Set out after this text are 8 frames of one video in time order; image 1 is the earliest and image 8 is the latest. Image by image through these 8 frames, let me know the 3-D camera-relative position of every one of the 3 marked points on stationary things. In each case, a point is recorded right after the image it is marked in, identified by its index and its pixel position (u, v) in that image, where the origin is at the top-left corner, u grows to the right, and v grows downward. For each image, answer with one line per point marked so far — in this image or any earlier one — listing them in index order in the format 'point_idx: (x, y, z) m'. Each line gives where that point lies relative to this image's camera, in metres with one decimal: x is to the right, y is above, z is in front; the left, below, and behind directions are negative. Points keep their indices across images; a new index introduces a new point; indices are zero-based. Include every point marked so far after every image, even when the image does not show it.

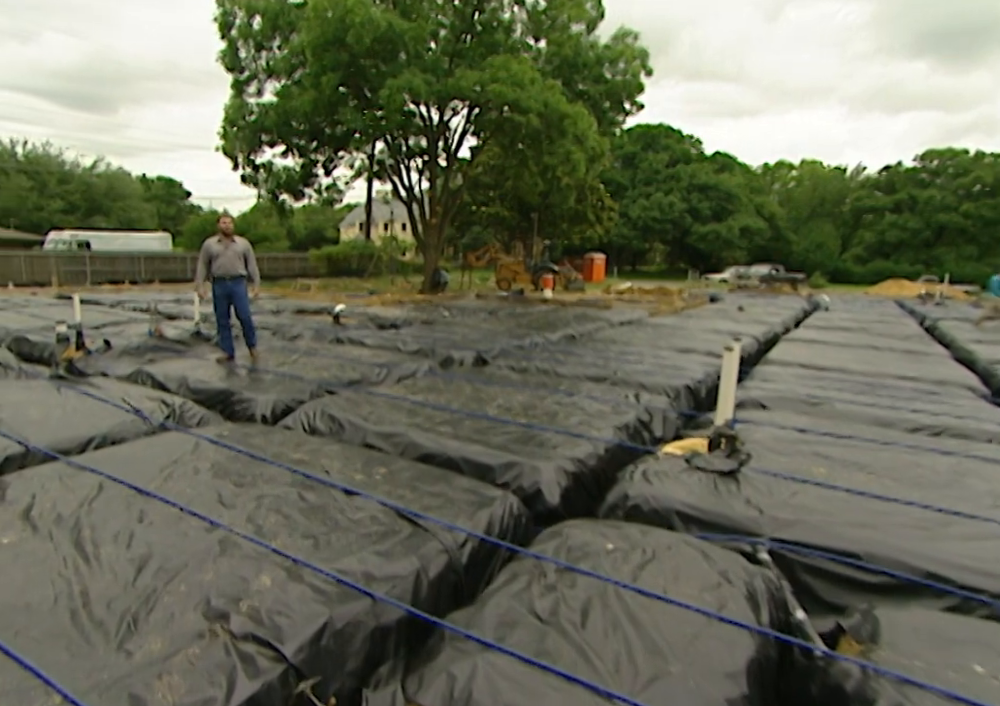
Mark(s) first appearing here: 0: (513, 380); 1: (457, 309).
0: (+0.1, -0.2, +5.1) m
1: (-0.8, +0.8, +10.3) m
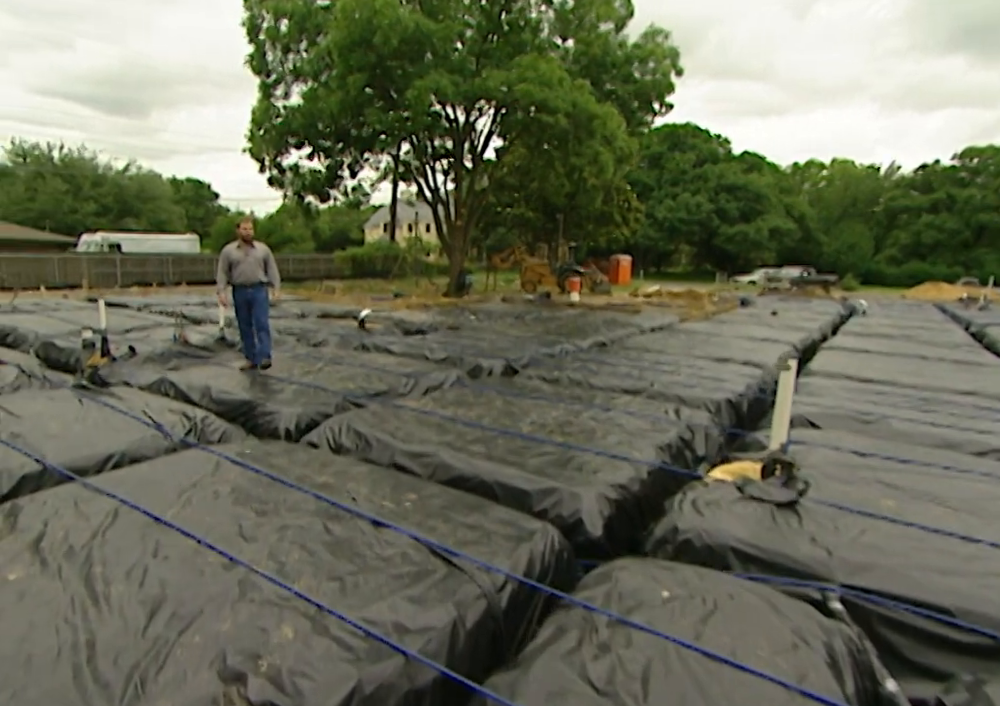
0: (+0.4, -0.3, +4.9) m
1: (-0.3, +0.7, +10.1) m
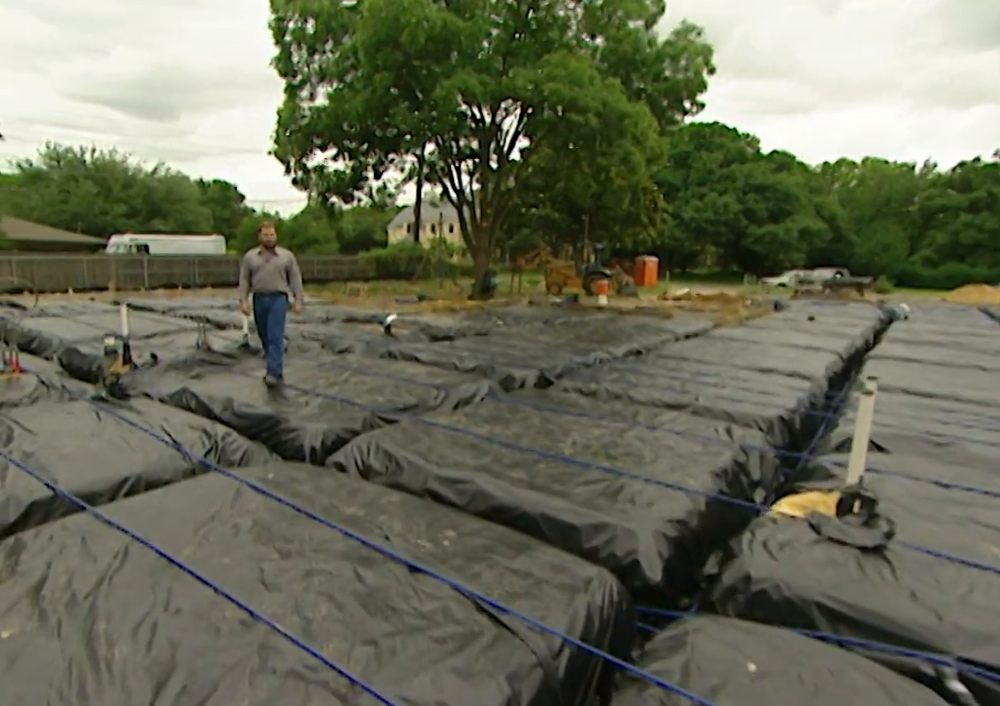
0: (+0.7, -0.4, +4.6) m
1: (+0.2, +0.6, +9.9) m
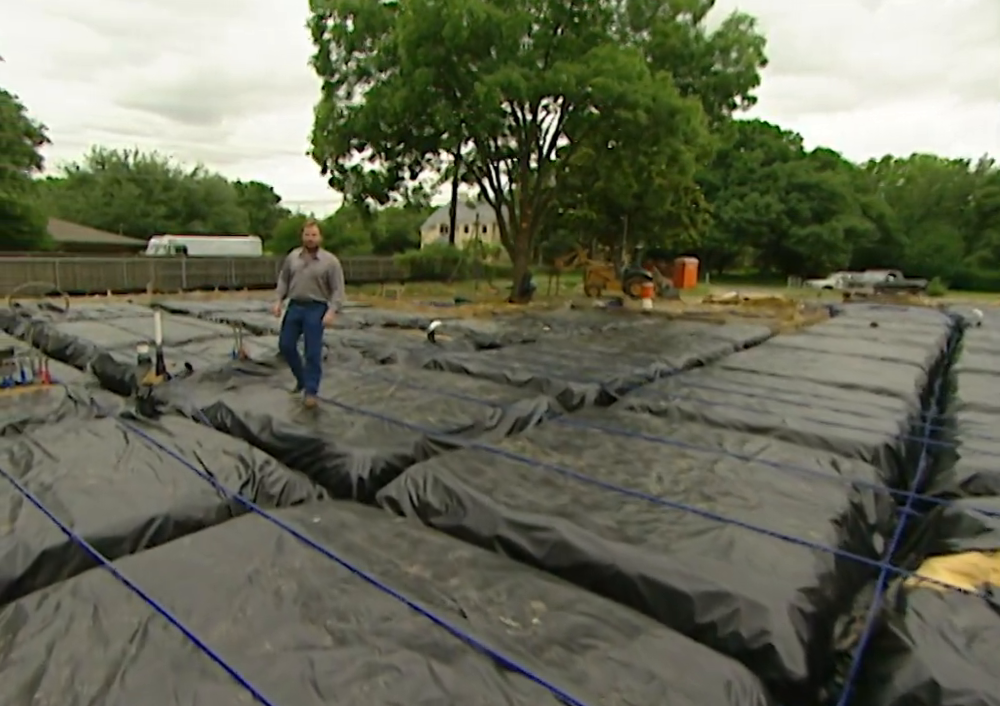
0: (+1.1, -0.5, +4.1) m
1: (+0.9, +0.5, +9.4) m
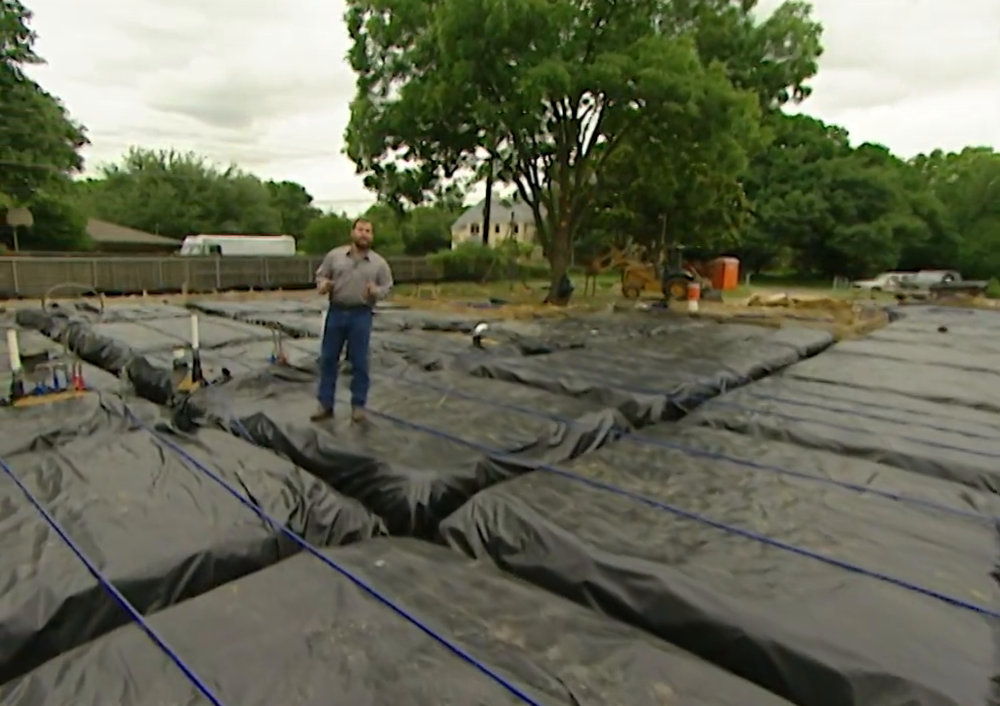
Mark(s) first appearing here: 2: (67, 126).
0: (+1.5, -0.6, +3.6) m
1: (+1.5, +0.4, +8.9) m
2: (-12.3, +6.4, +16.5) m
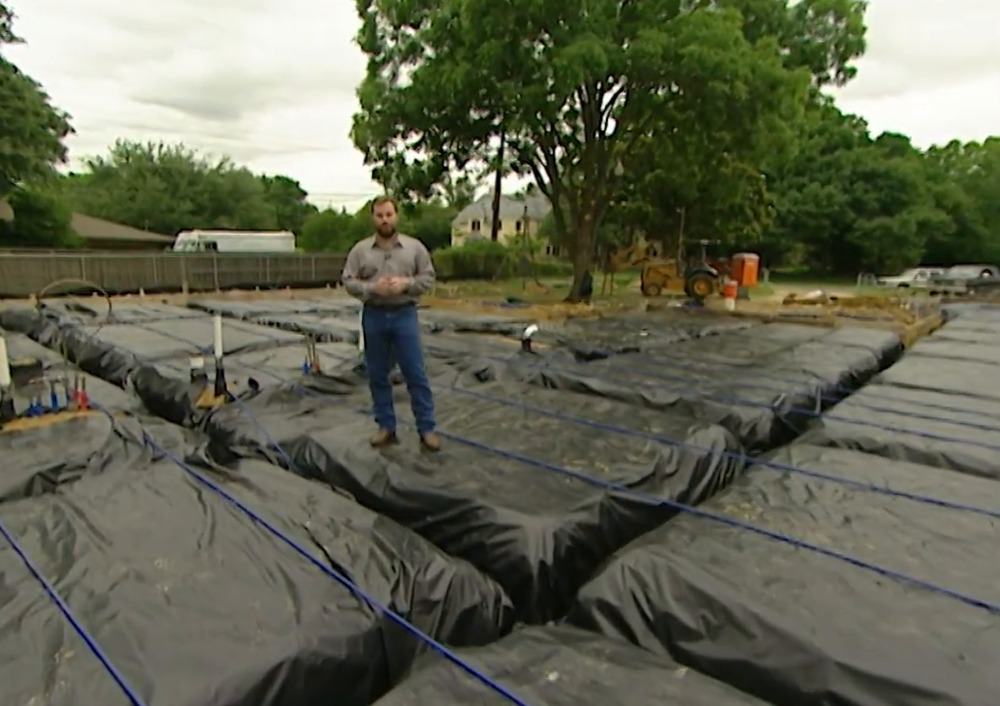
0: (+2.1, -0.6, +3.0) m
1: (+2.0, +0.4, +8.3) m
2: (-12.0, +6.3, +15.6) m
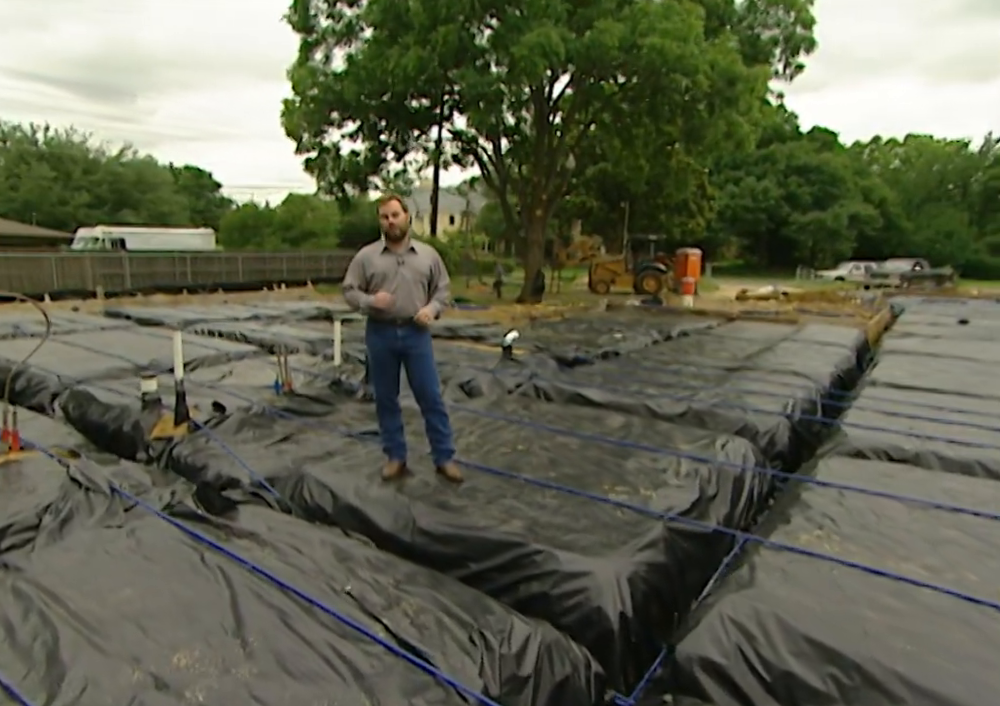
0: (+2.3, -0.7, +2.9) m
1: (+1.6, +0.4, +8.2) m
2: (-13.3, +6.0, +13.8) m
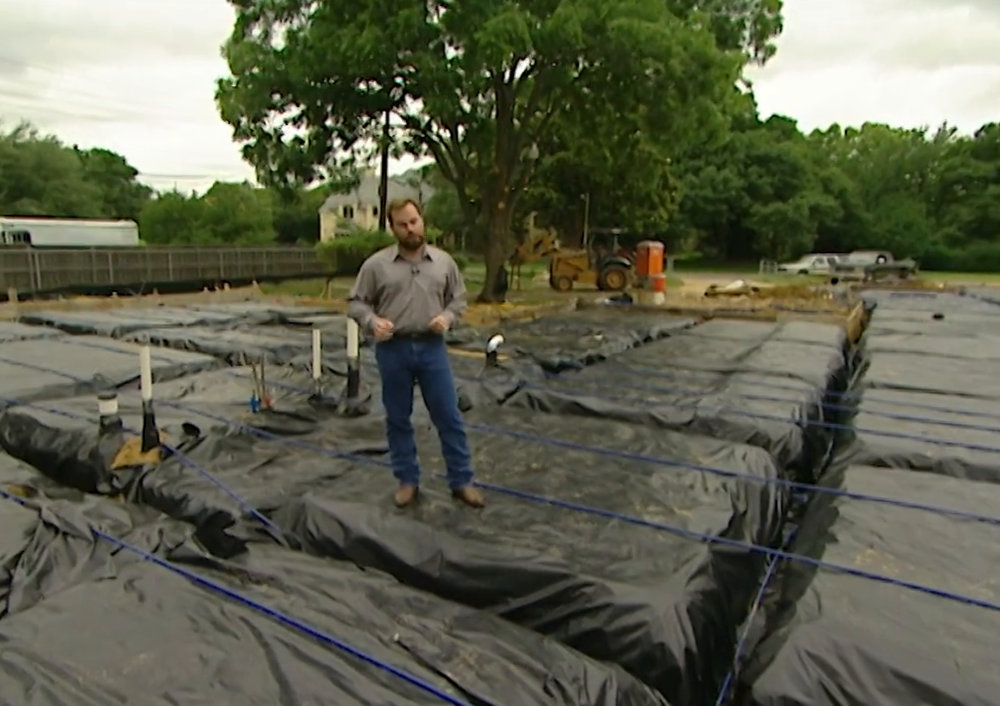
0: (+2.4, -0.7, +2.9) m
1: (+1.3, +0.3, +8.1) m
2: (-14.0, +5.7, +12.6) m
